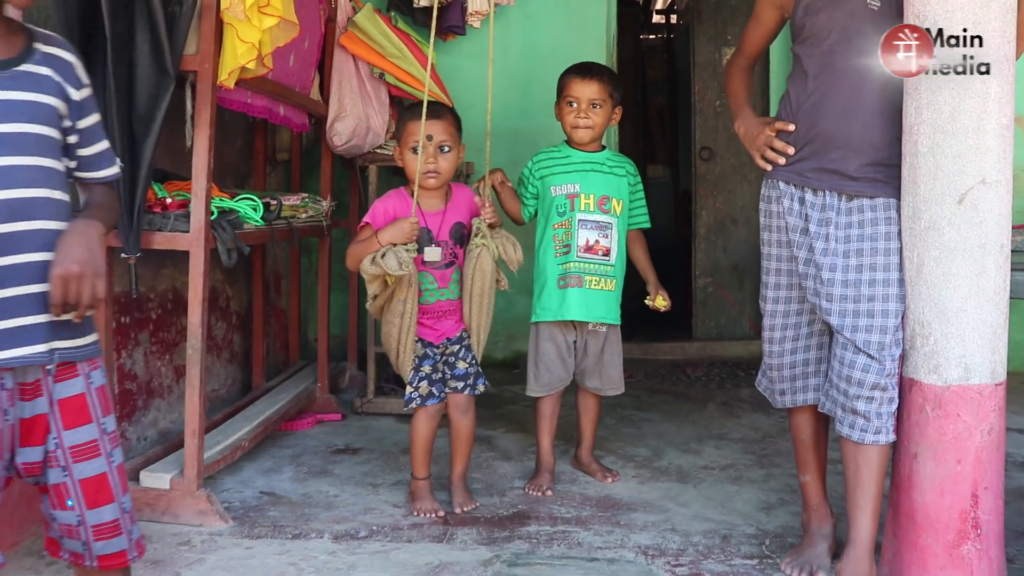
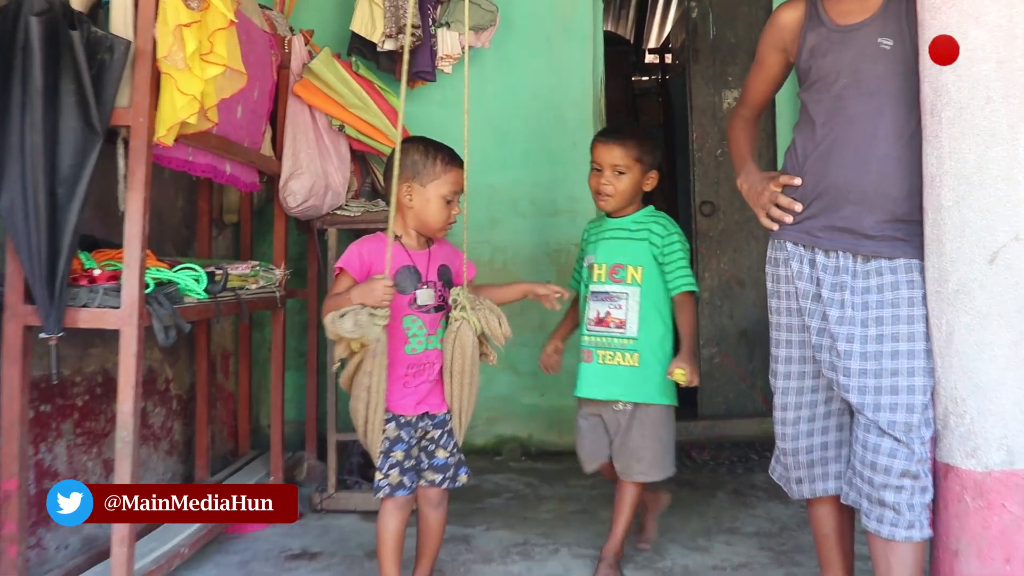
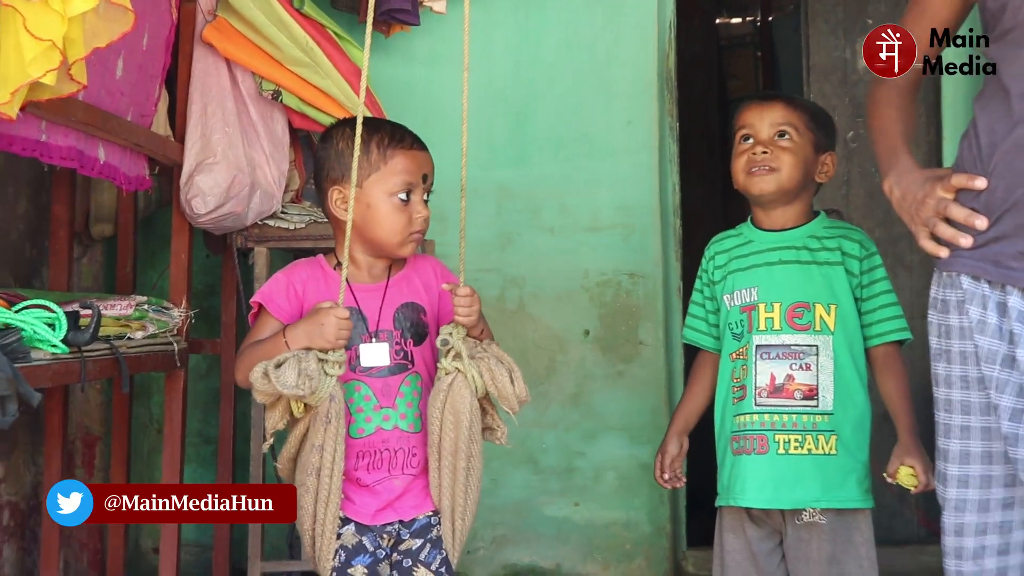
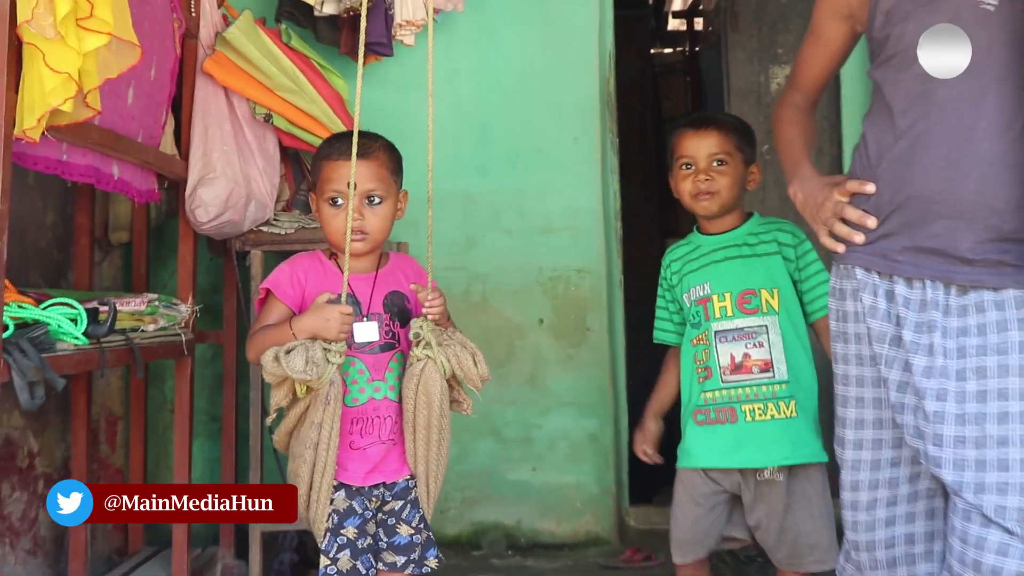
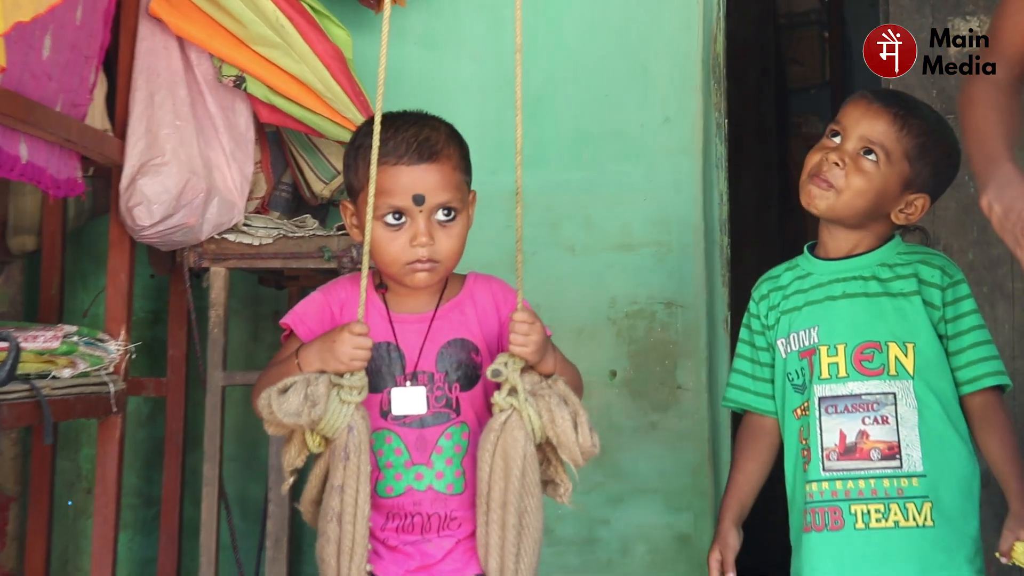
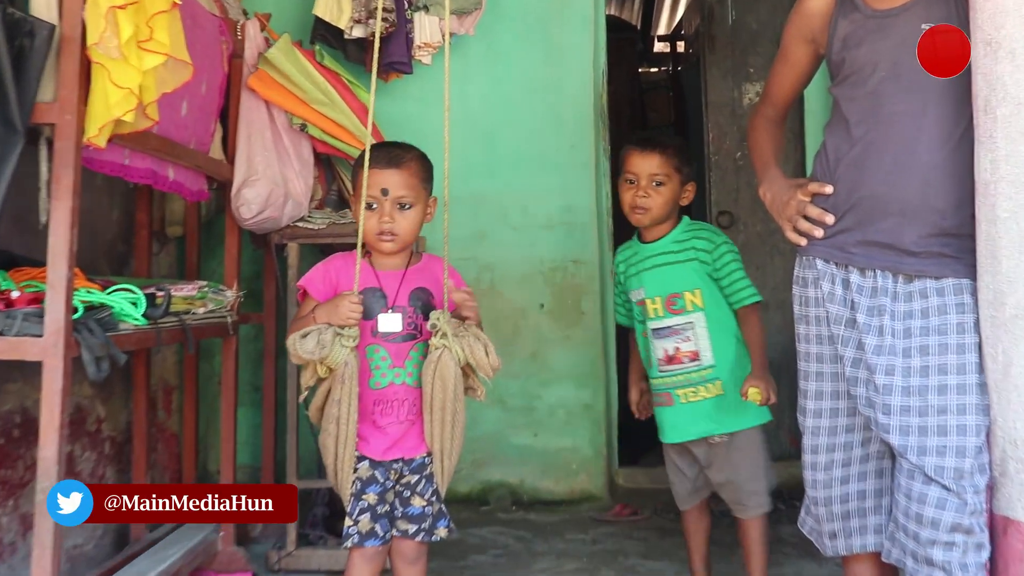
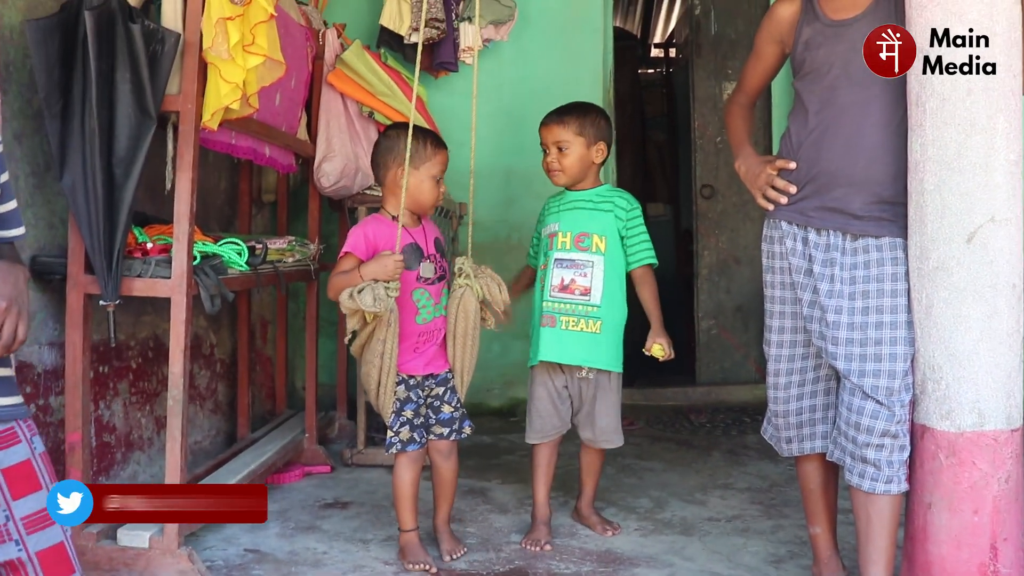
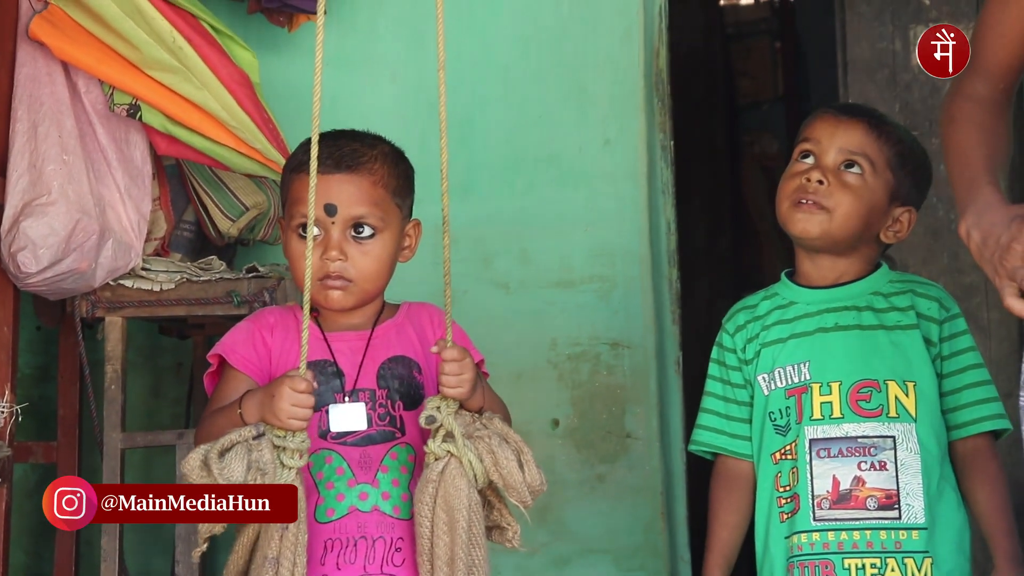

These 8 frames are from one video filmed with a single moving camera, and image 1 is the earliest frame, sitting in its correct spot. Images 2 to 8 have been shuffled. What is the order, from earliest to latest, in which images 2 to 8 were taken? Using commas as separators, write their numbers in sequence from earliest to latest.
7, 2, 6, 4, 3, 5, 8
